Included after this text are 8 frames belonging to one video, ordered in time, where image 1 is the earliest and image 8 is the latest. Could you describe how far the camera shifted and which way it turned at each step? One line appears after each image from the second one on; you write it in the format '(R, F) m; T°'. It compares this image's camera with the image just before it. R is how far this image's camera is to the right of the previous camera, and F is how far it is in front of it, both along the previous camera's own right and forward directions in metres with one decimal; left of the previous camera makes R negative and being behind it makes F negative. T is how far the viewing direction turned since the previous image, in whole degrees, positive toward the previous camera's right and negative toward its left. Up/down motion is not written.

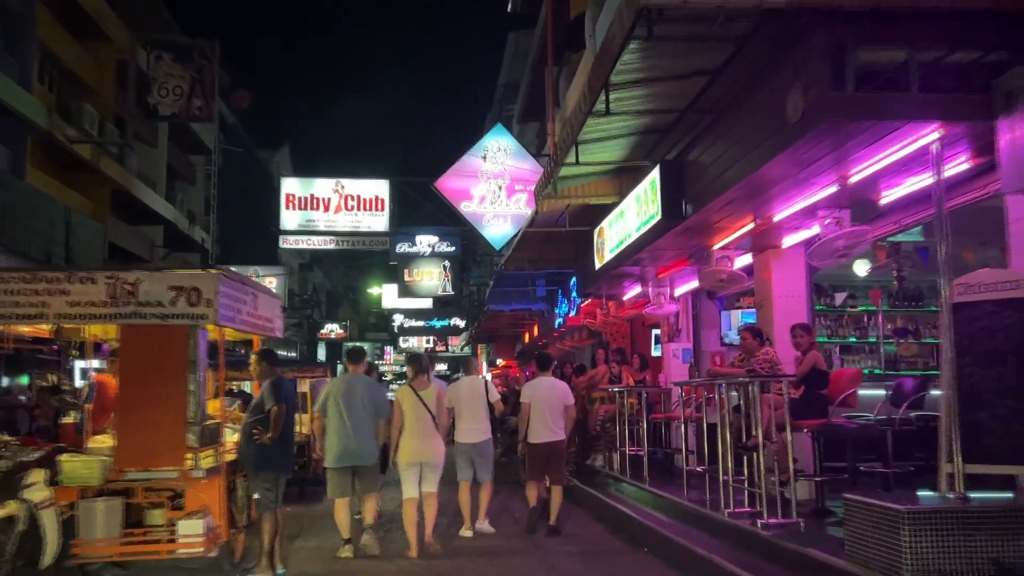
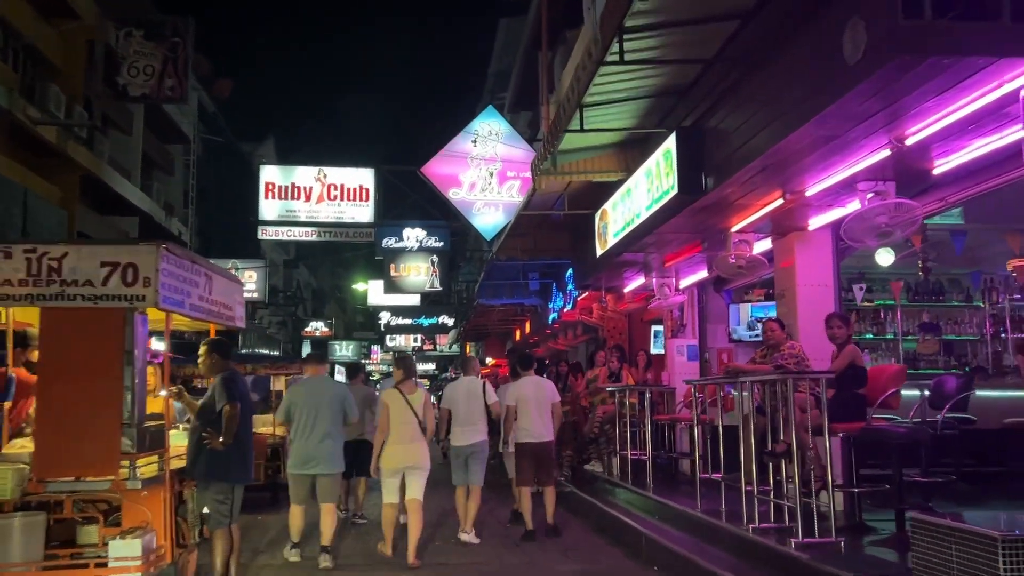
(0.0, +1.0) m; +1°
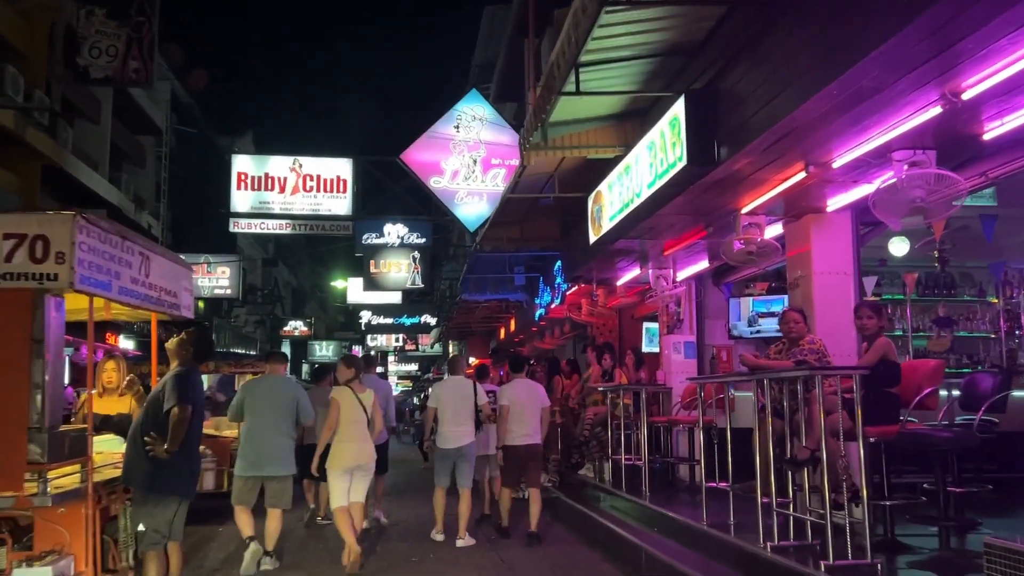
(0.0, +0.8) m; +1°
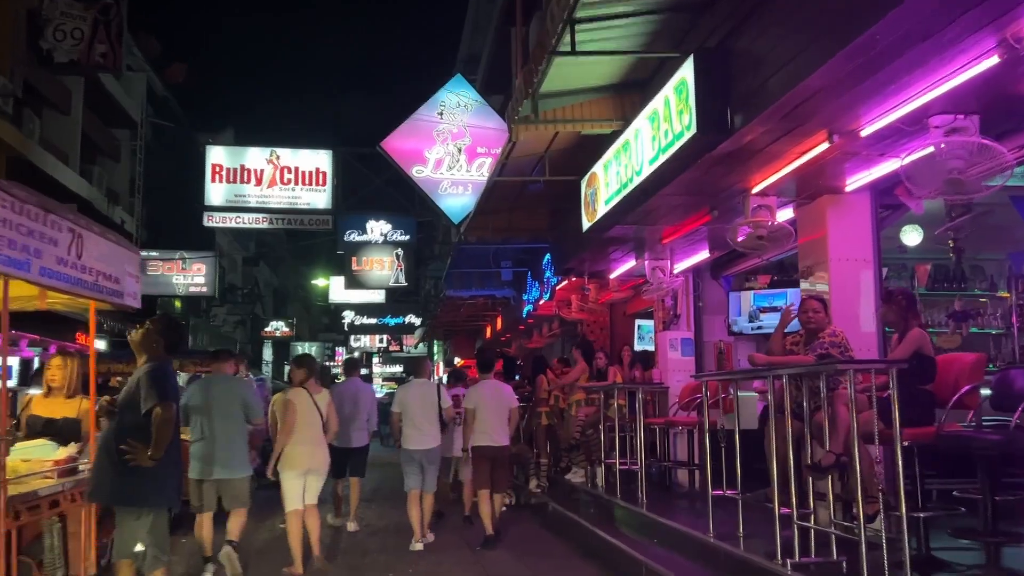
(0.0, +0.7) m; +1°
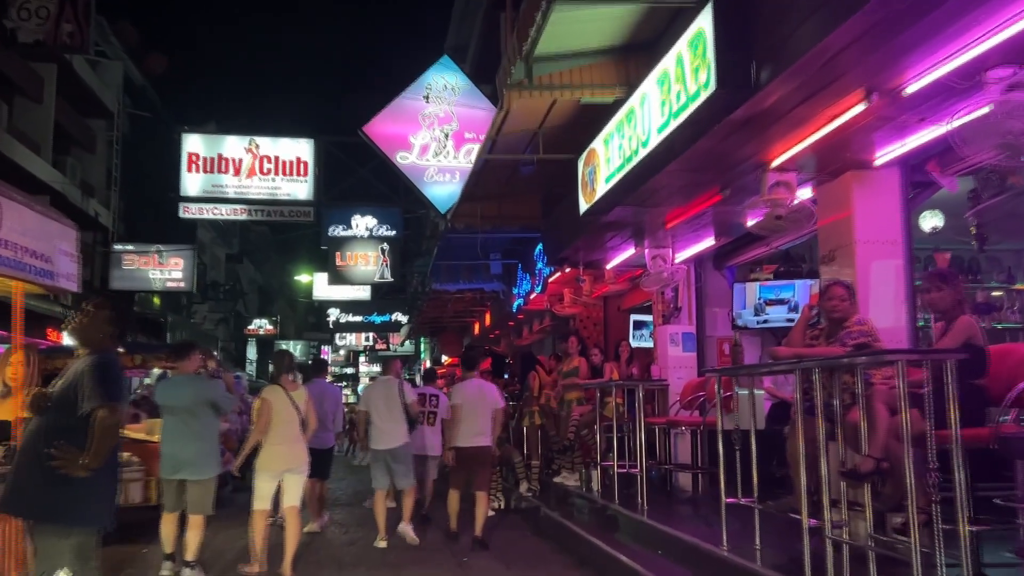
(0.0, +0.7) m; +1°
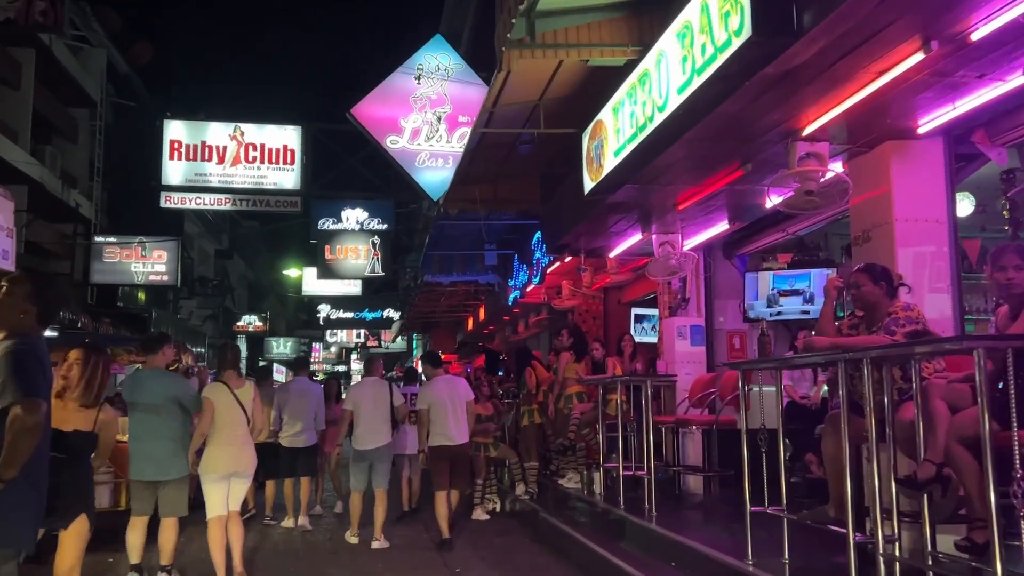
(0.0, +0.6) m; 0°
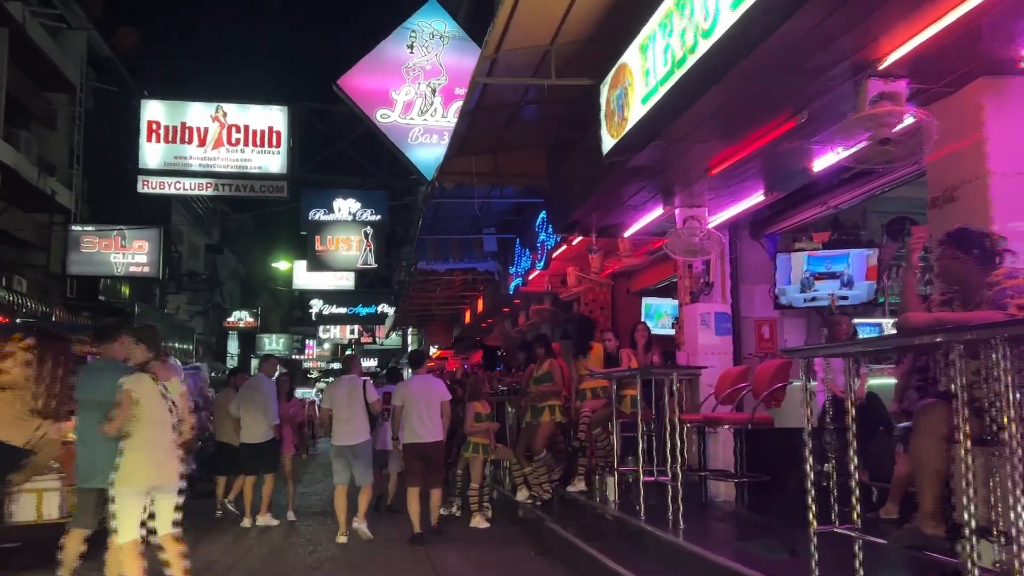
(-0.1, +1.0) m; 0°
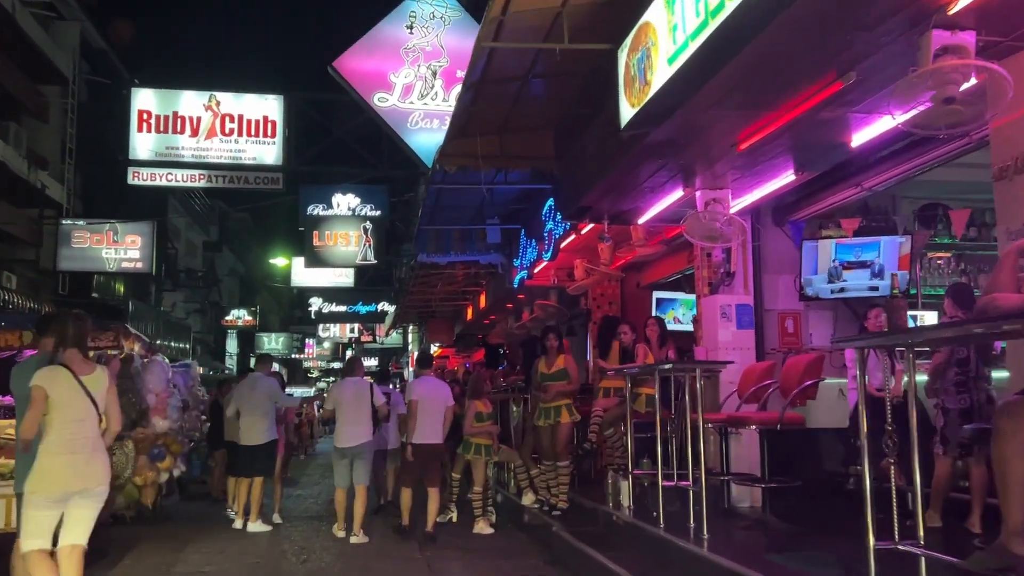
(0.0, +0.6) m; 0°
